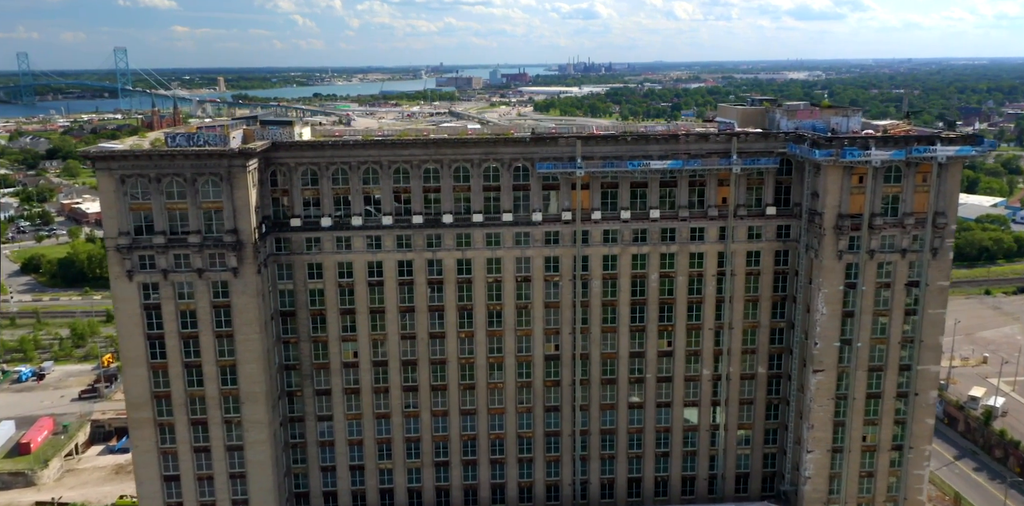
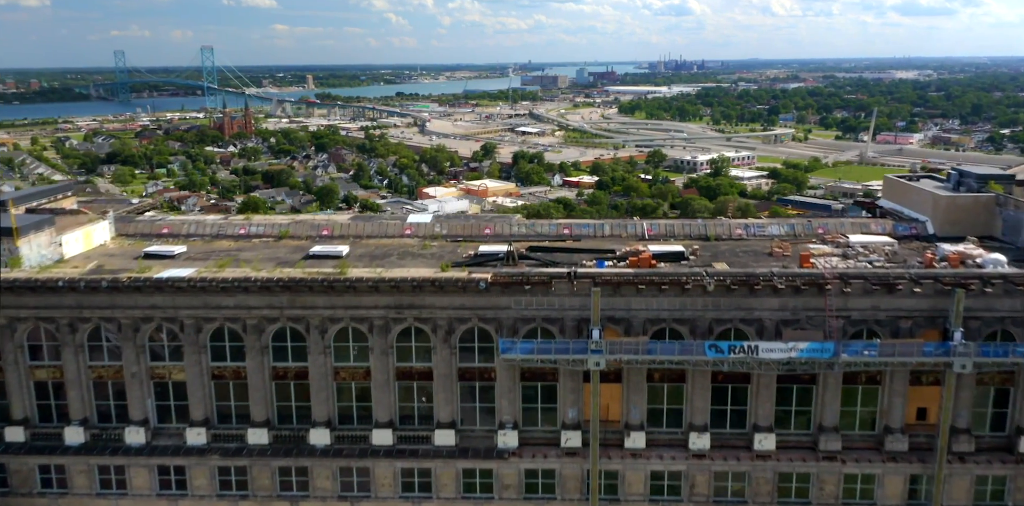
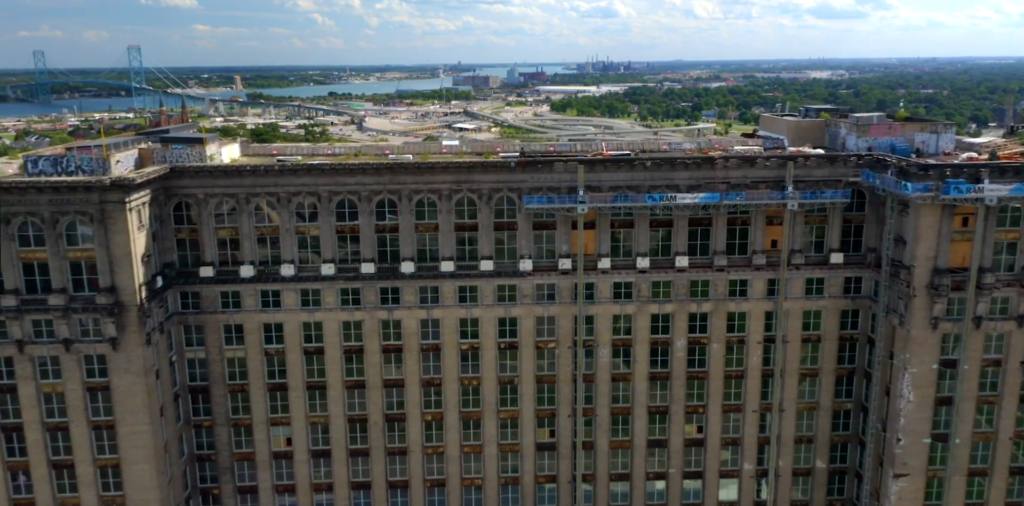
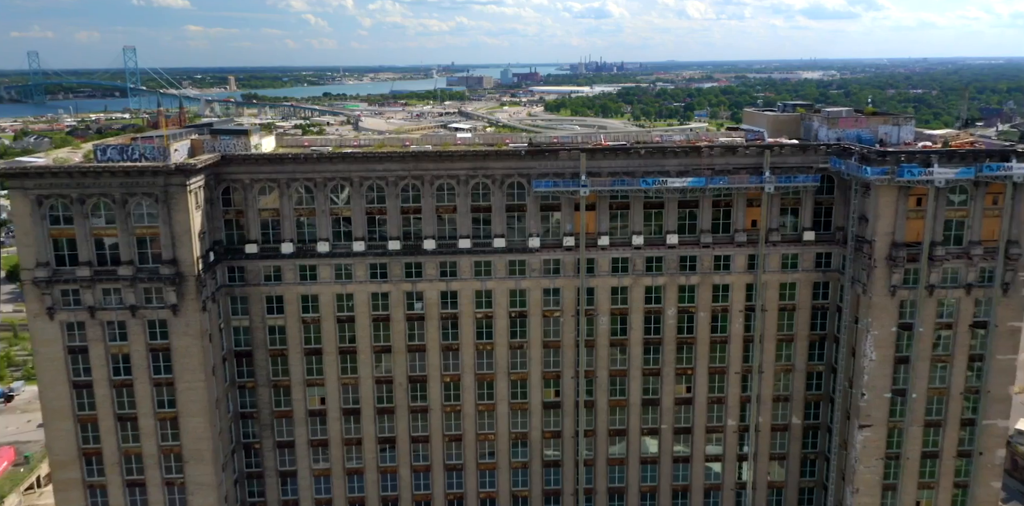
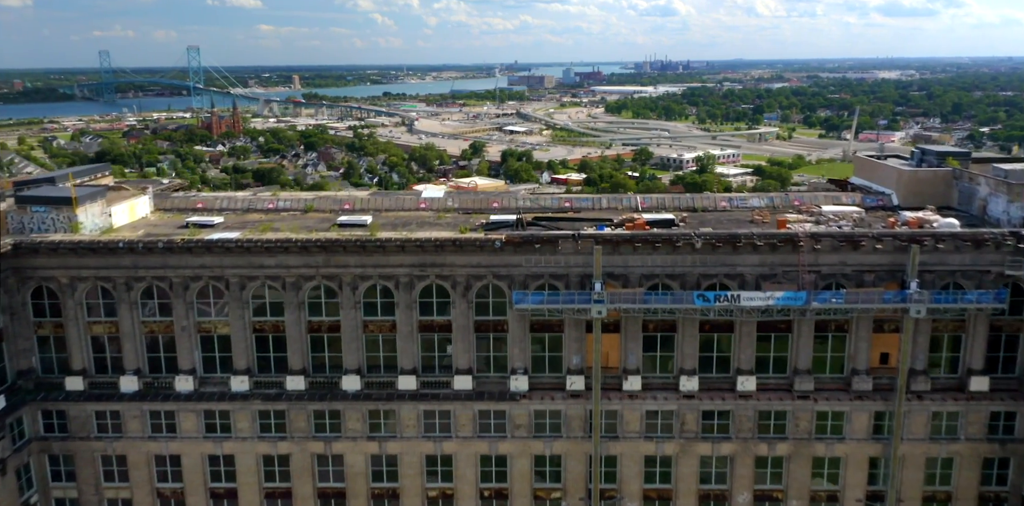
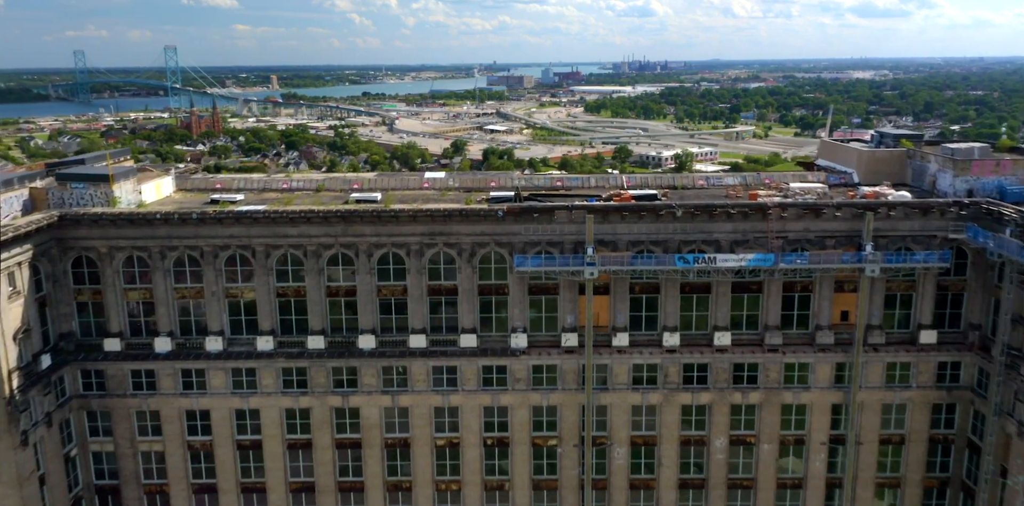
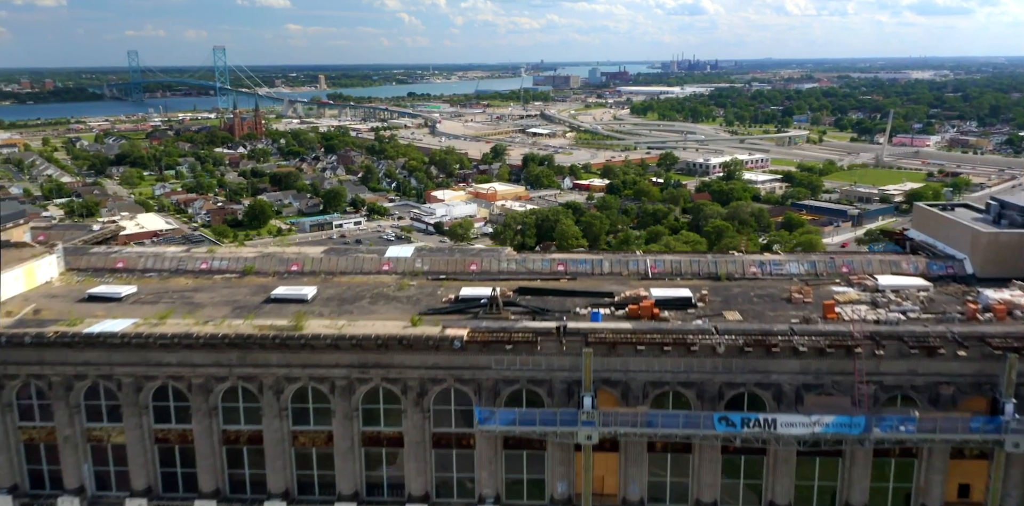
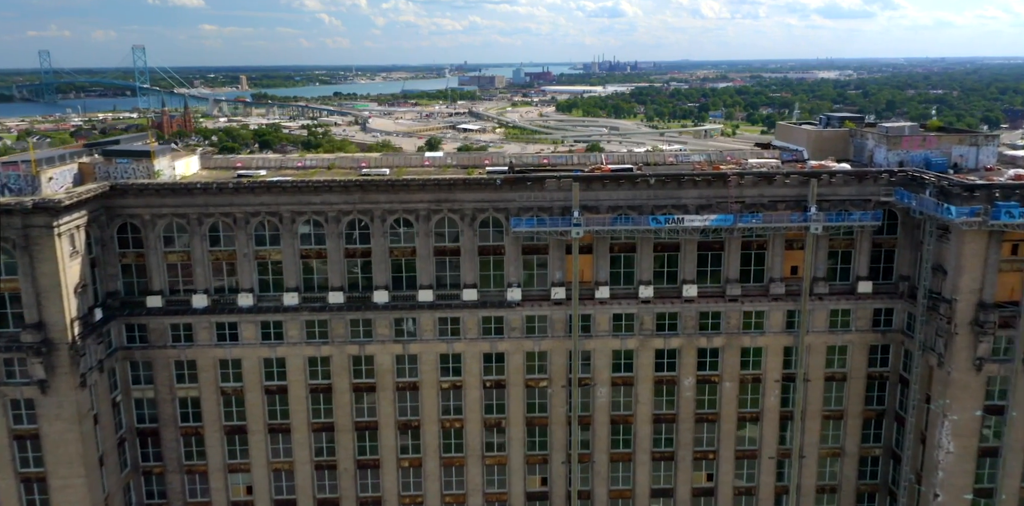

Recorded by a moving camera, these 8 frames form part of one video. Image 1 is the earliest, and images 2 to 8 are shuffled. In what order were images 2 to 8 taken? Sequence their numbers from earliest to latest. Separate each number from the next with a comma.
4, 3, 8, 6, 5, 2, 7
